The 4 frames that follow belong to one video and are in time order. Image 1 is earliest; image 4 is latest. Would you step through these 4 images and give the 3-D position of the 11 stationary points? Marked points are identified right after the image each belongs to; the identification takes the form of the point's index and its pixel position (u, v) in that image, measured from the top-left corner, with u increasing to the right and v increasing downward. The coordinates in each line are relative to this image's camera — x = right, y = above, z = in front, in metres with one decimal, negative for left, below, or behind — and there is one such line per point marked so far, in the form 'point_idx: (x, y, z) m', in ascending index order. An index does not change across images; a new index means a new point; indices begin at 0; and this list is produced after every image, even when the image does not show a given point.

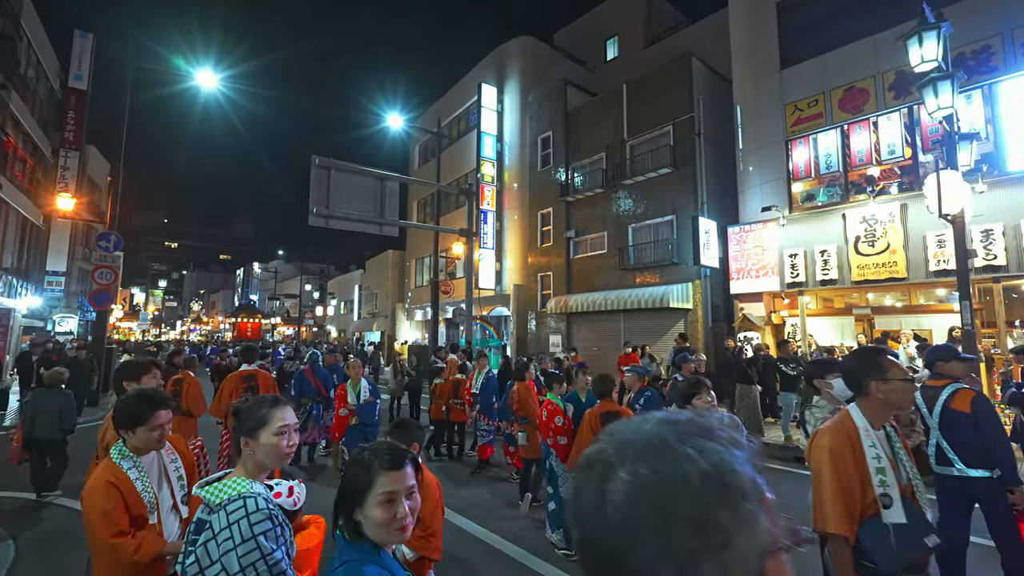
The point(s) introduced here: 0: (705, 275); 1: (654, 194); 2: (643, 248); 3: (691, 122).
0: (+6.8, +0.5, +16.8) m
1: (+5.5, +3.7, +18.8) m
2: (+5.2, +1.6, +18.9) m
3: (+6.6, +6.1, +17.7) m
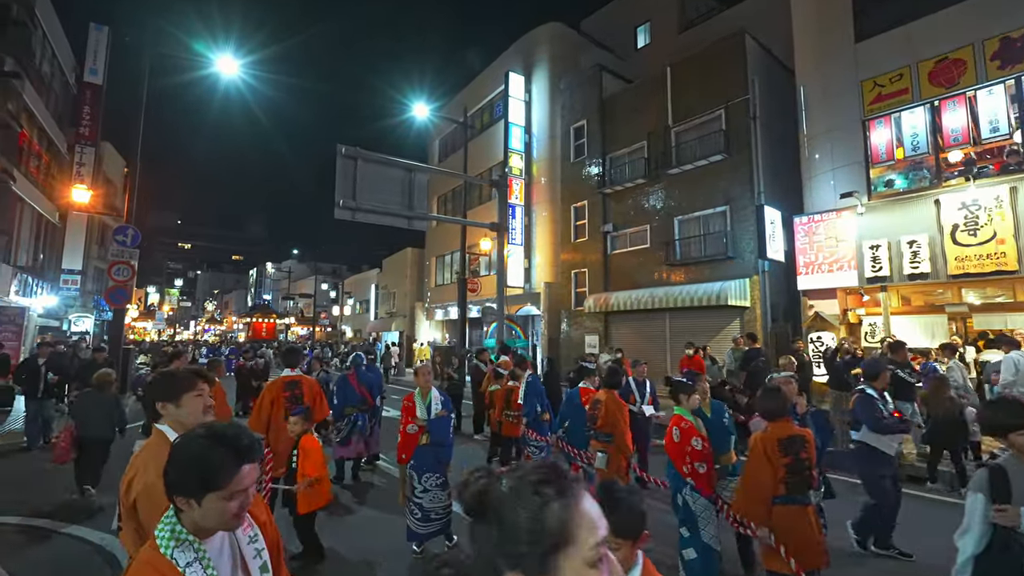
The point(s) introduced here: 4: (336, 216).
0: (+8.2, +0.6, +15.5) m
1: (+6.9, +3.8, +17.5) m
2: (+6.6, +1.7, +17.6) m
3: (+8.0, +6.3, +16.4) m
4: (-6.5, +2.7, +17.7) m
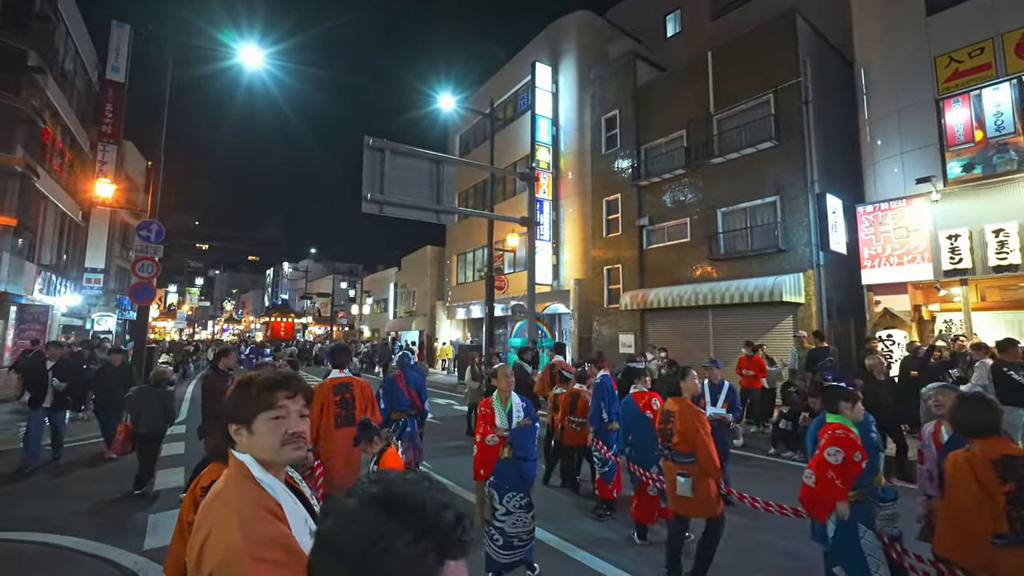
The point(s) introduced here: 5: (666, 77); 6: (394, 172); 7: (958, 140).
0: (+9.3, +0.7, +14.5) m
1: (+8.1, +3.9, +16.5) m
2: (+7.8, +1.8, +16.6) m
3: (+9.2, +6.4, +15.4) m
4: (-5.3, +2.8, +17.0) m
5: (+6.3, +8.6, +19.6) m
6: (-4.4, +4.3, +17.6) m
7: (+10.9, +3.6, +11.6) m
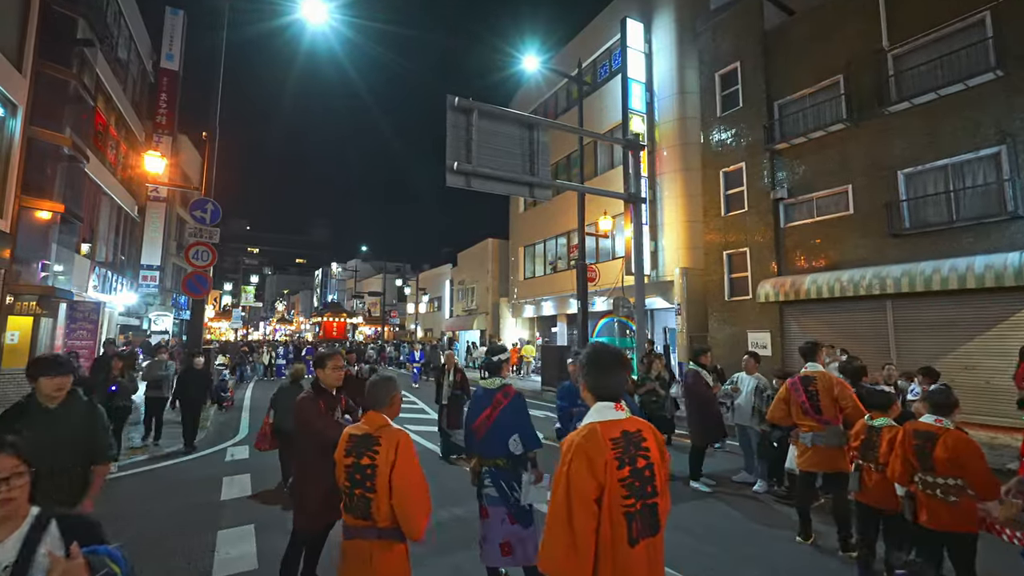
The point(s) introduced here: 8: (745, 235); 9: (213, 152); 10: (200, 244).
0: (+12.5, +1.2, +10.5) m
1: (+11.4, +4.4, +12.6) m
2: (+11.1, +2.3, +12.7) m
3: (+12.4, +6.9, +11.4) m
4: (-1.9, +3.1, +14.2) m
5: (+9.8, +9.1, +15.9) m
6: (-0.9, +4.6, +14.6) m
7: (+13.8, +4.1, +7.5) m
8: (+8.4, +1.9, +17.1) m
9: (-8.7, +4.0, +13.9) m
10: (-8.0, +1.2, +12.3) m
